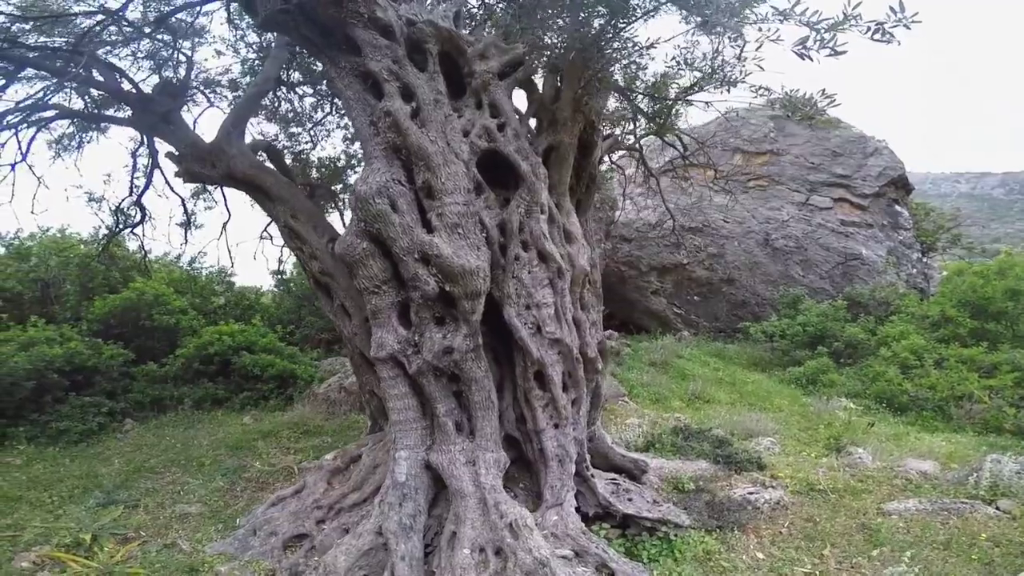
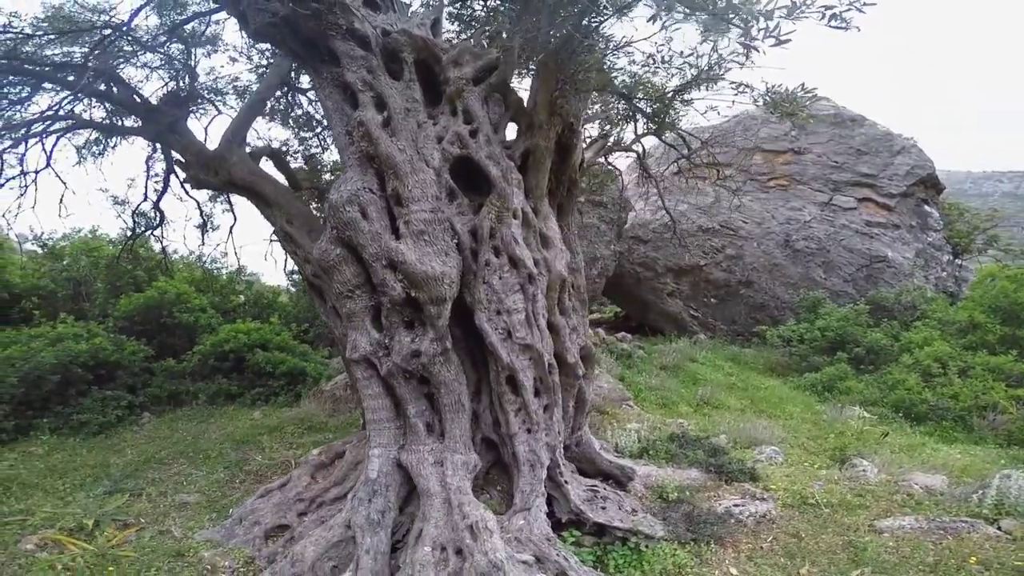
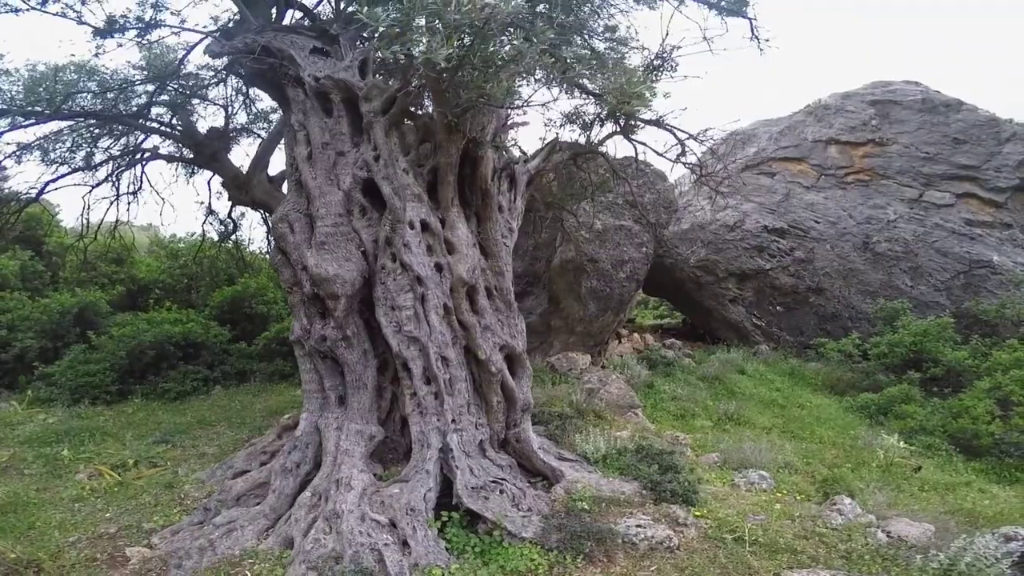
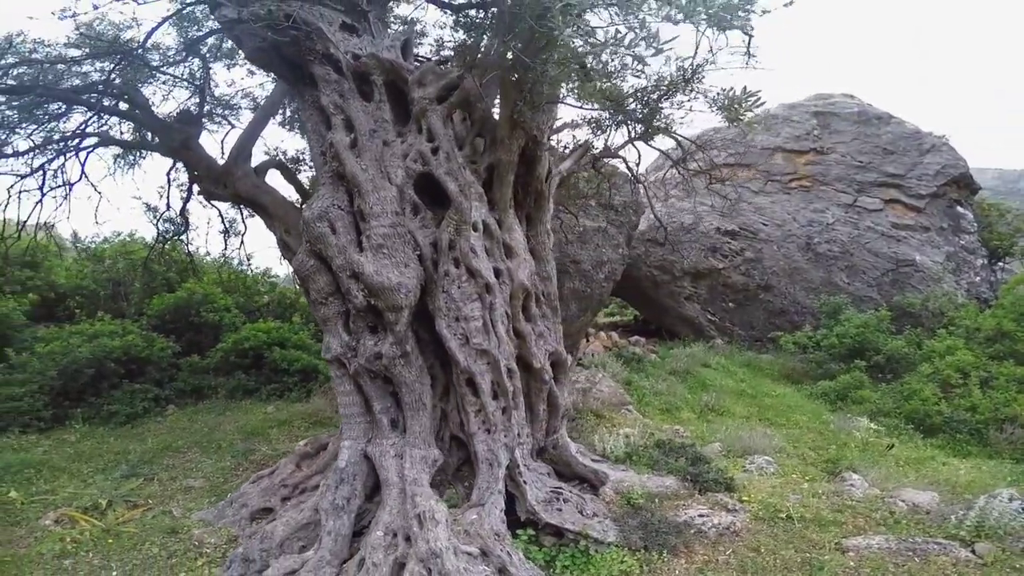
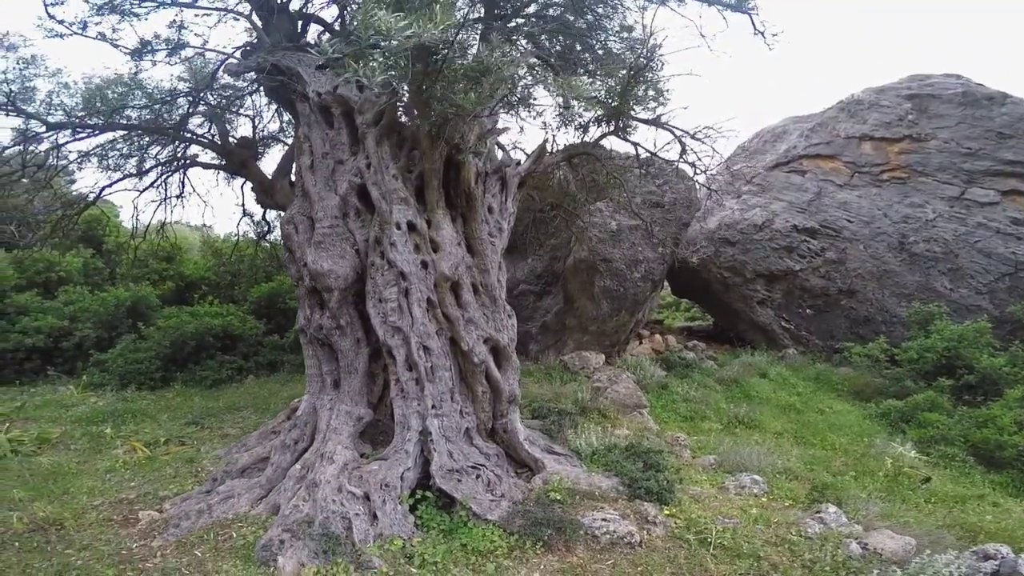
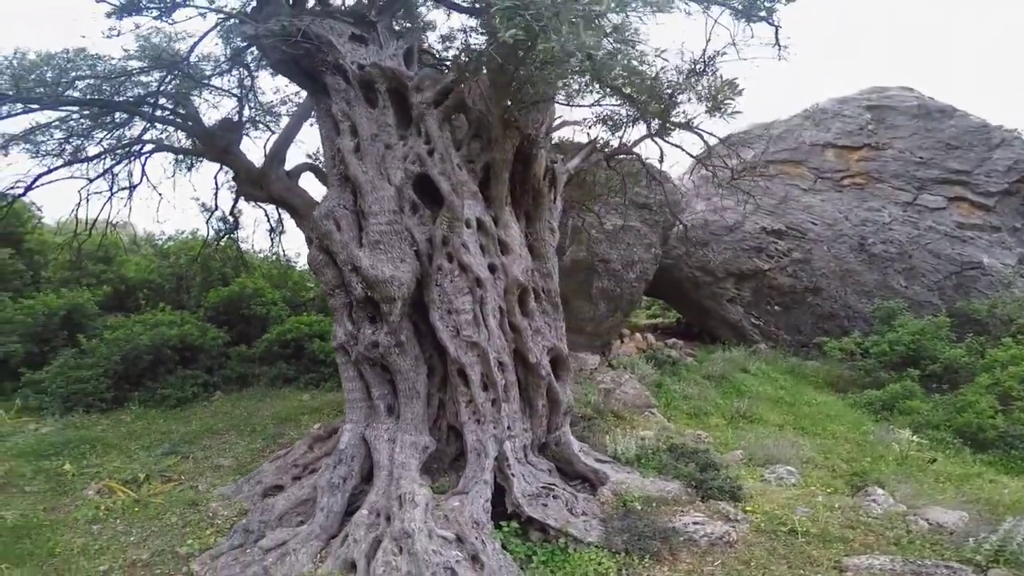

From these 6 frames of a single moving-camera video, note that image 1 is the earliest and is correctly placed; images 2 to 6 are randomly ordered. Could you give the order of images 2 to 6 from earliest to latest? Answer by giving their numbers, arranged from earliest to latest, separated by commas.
2, 4, 6, 3, 5
